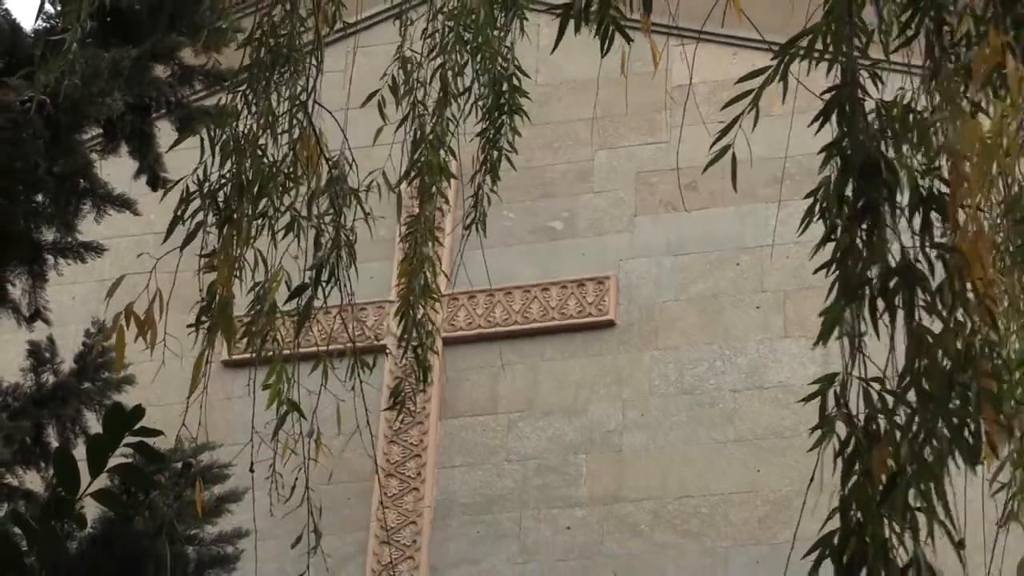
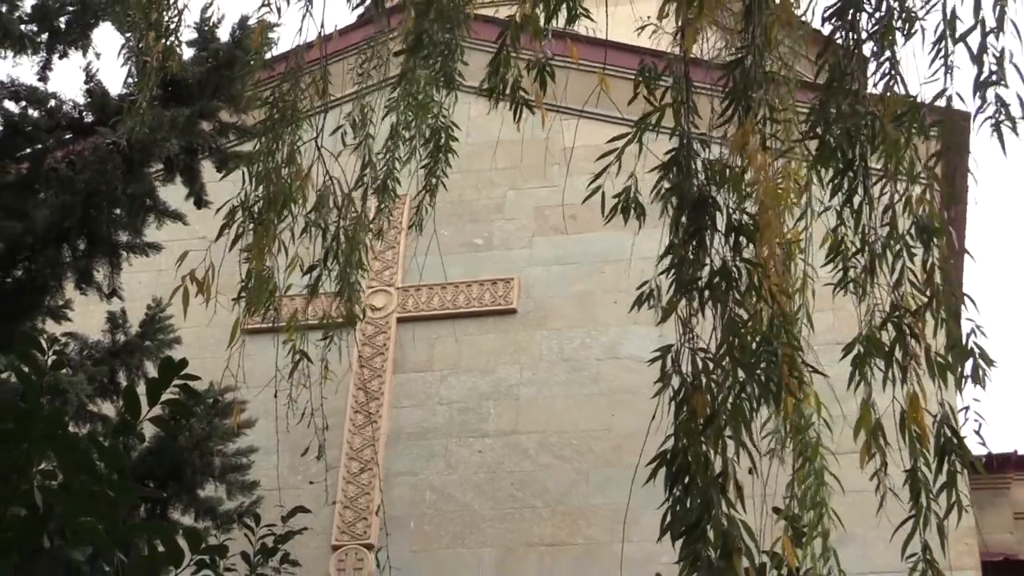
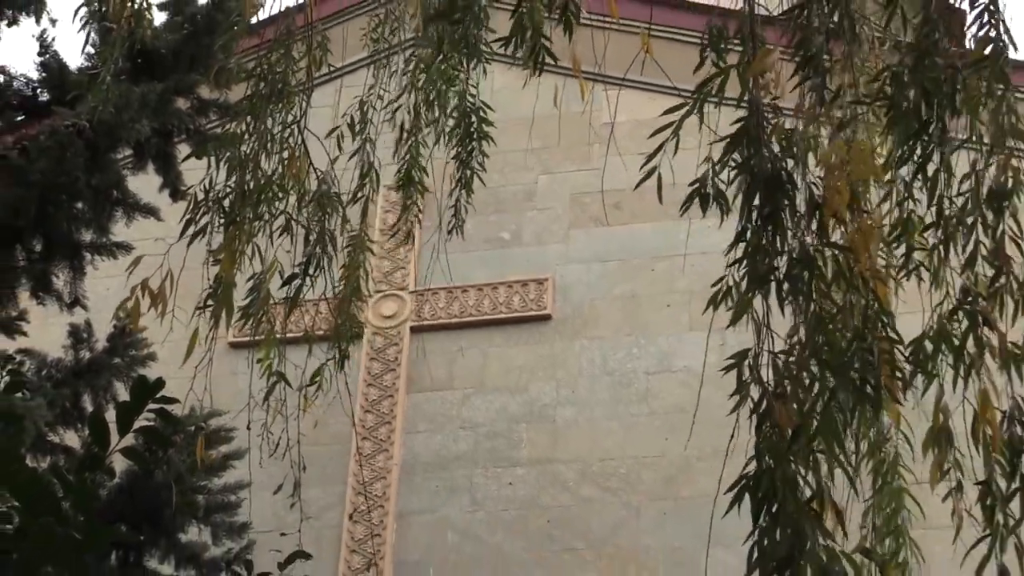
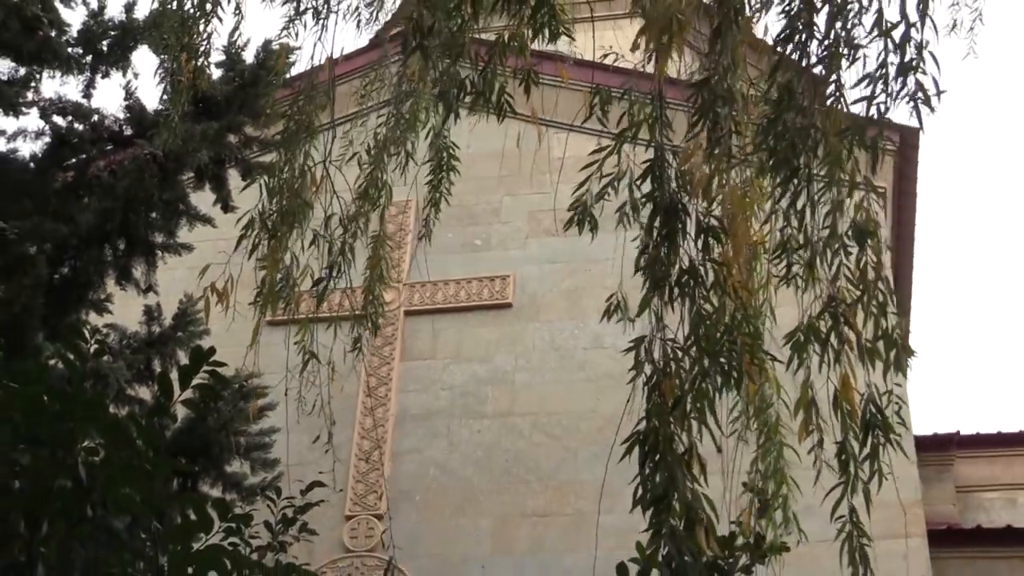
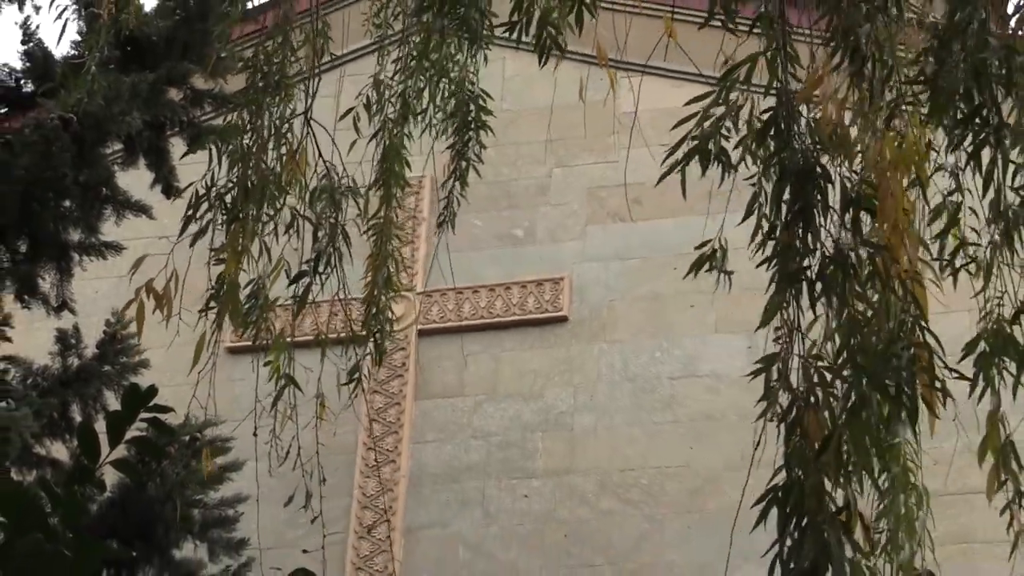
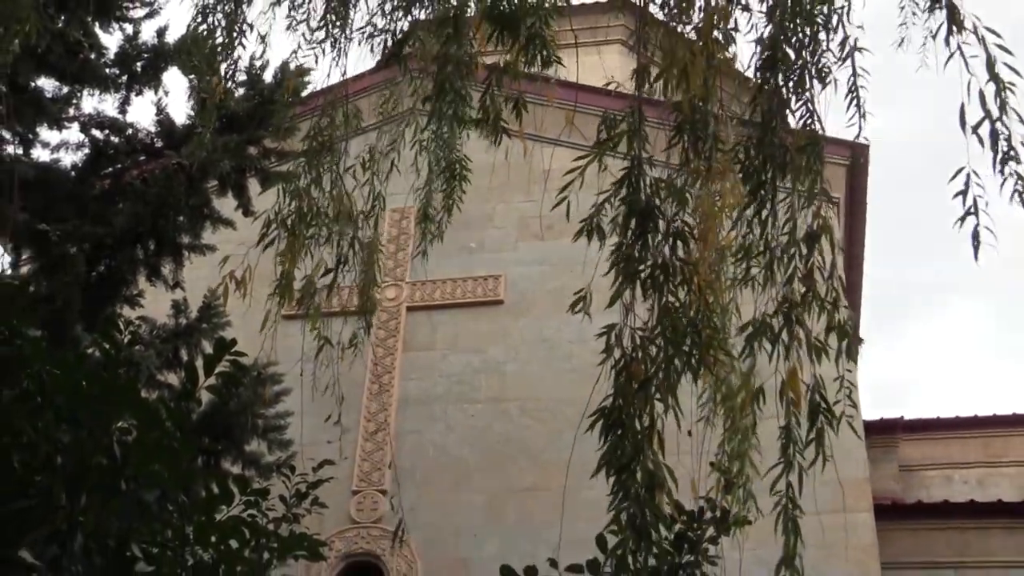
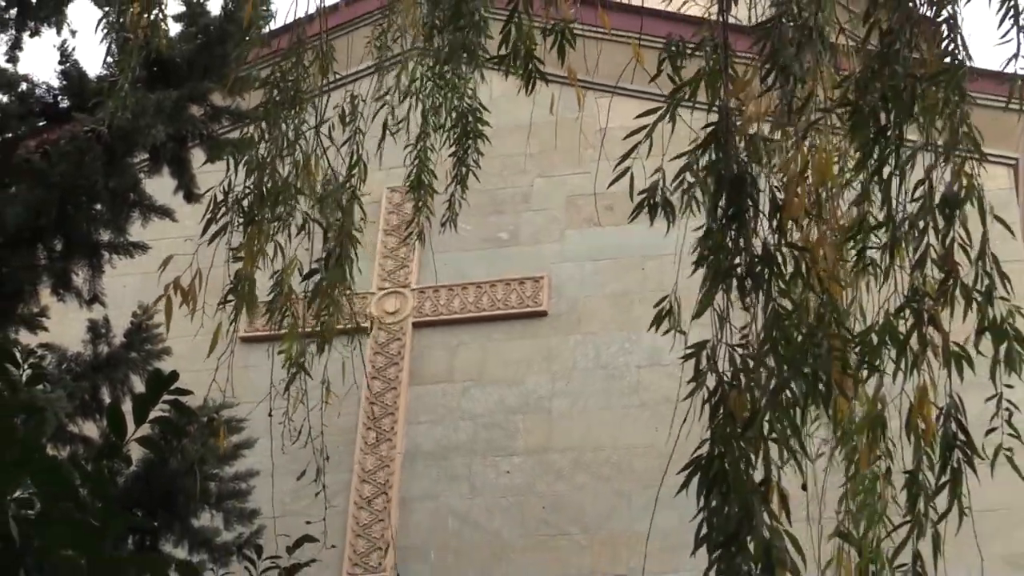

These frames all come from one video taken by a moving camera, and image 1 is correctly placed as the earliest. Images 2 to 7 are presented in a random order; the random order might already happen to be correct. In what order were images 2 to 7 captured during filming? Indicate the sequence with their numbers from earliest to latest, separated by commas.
5, 3, 7, 2, 4, 6
